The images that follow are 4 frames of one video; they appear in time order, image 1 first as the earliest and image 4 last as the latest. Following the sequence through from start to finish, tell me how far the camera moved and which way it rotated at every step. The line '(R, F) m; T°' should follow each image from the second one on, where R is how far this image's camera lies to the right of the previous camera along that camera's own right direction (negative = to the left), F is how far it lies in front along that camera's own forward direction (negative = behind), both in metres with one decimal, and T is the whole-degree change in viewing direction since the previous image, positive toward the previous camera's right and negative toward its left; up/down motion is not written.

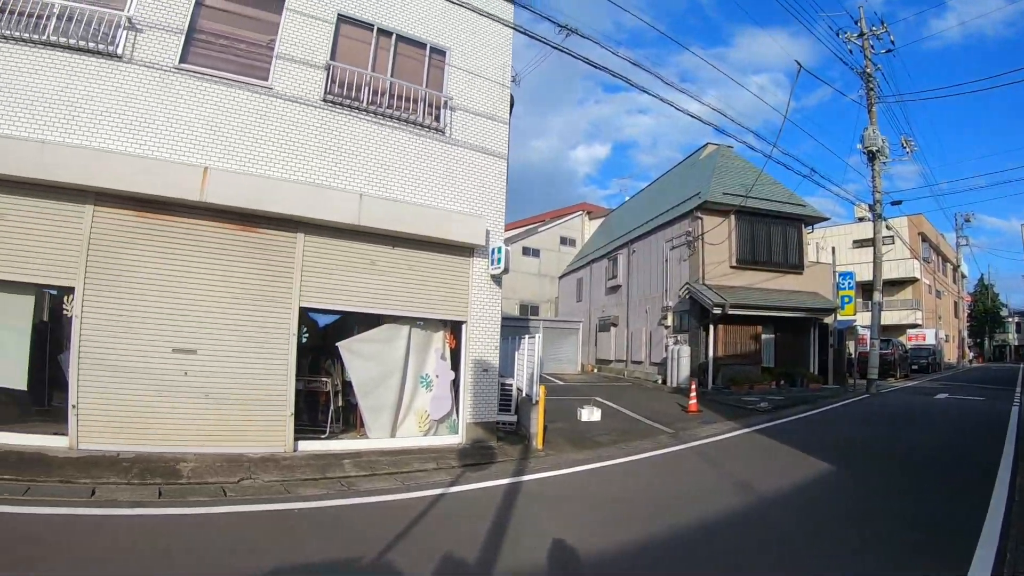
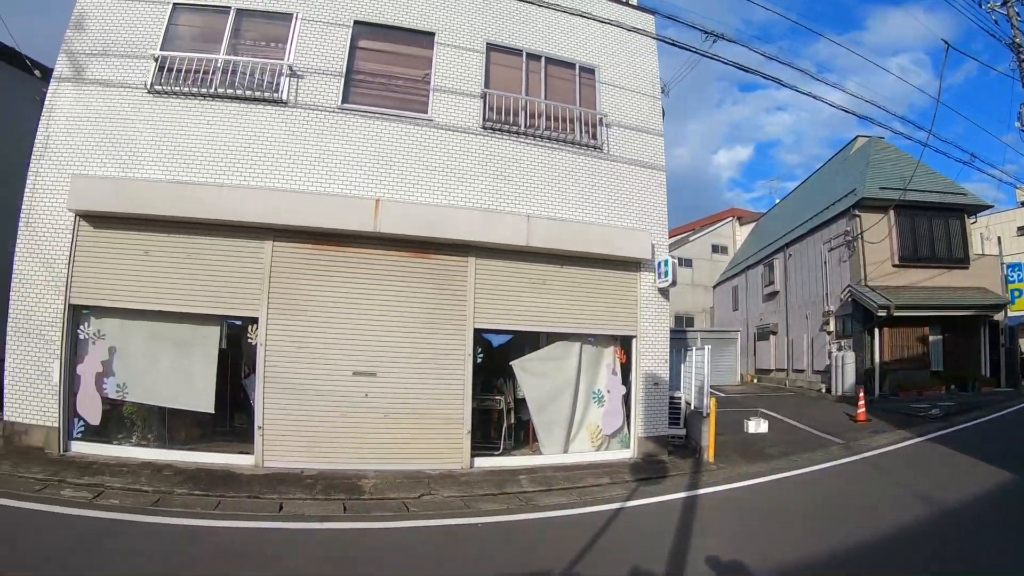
(-0.2, -0.2) m; -7°
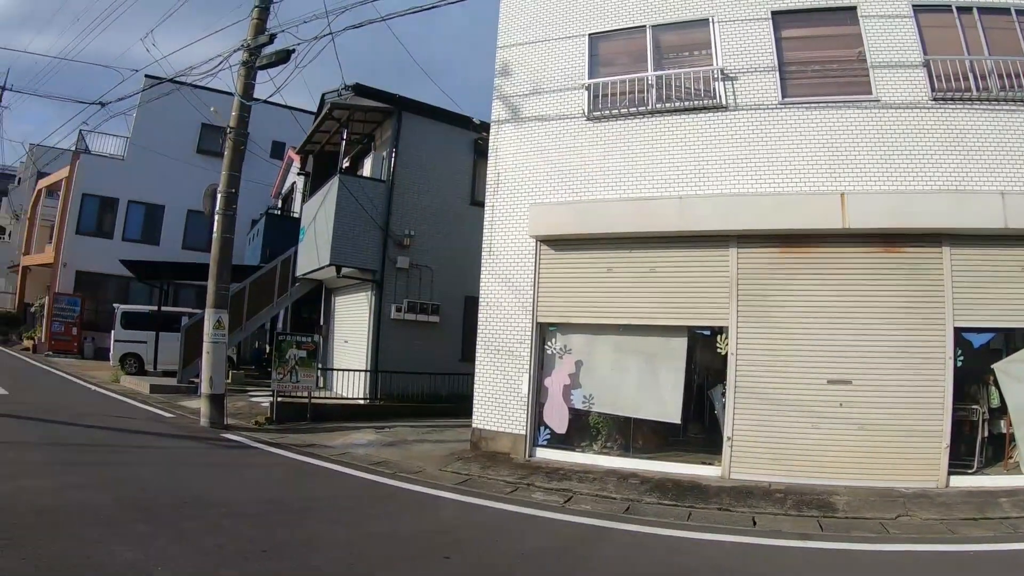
(-0.5, +0.5) m; -19°
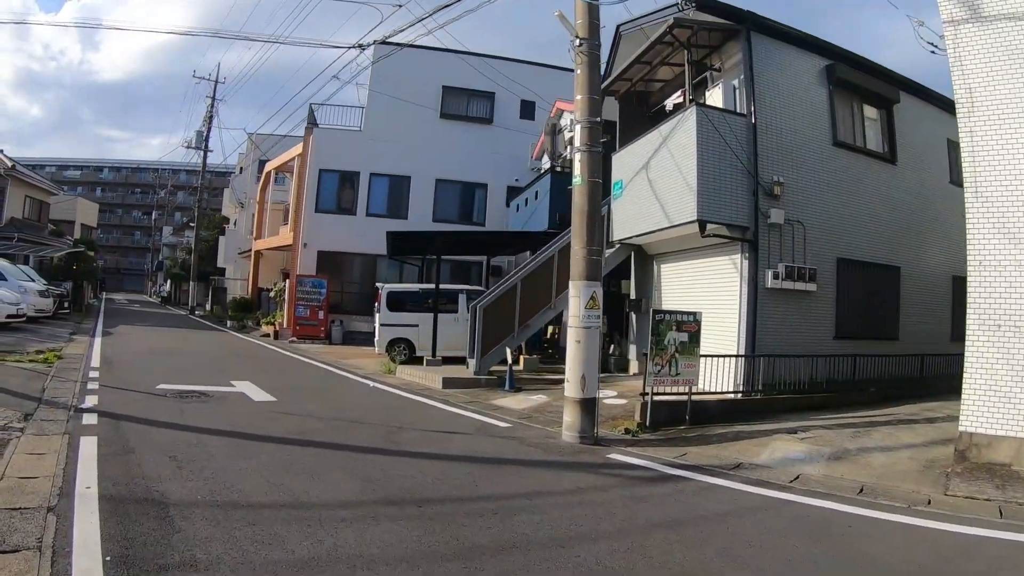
(-1.5, +2.8) m; -9°
